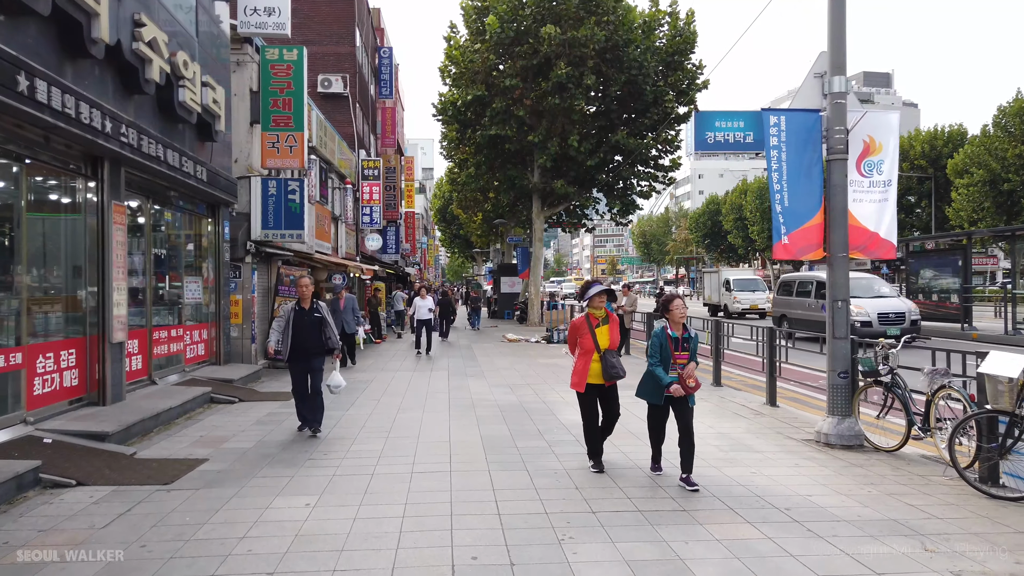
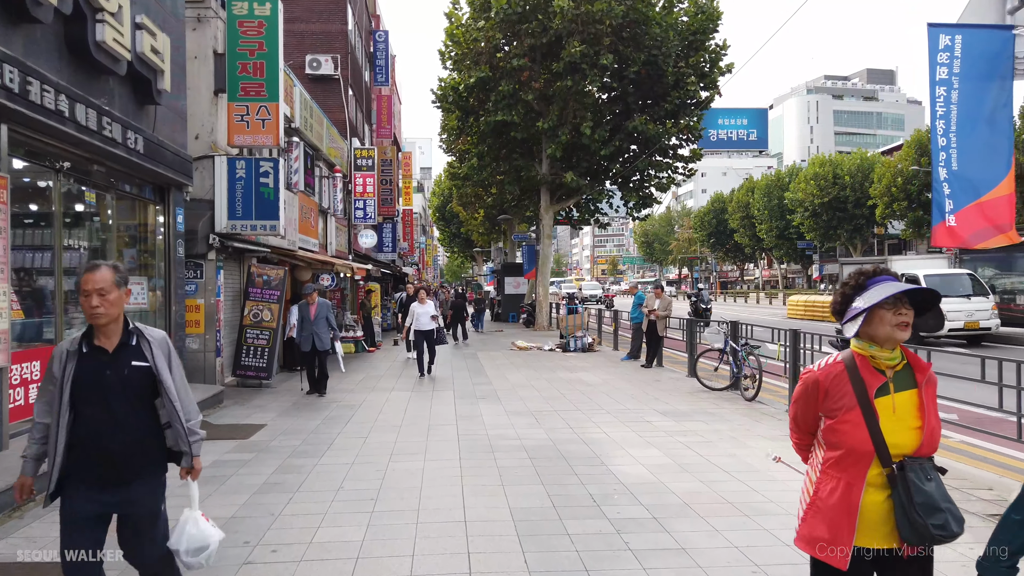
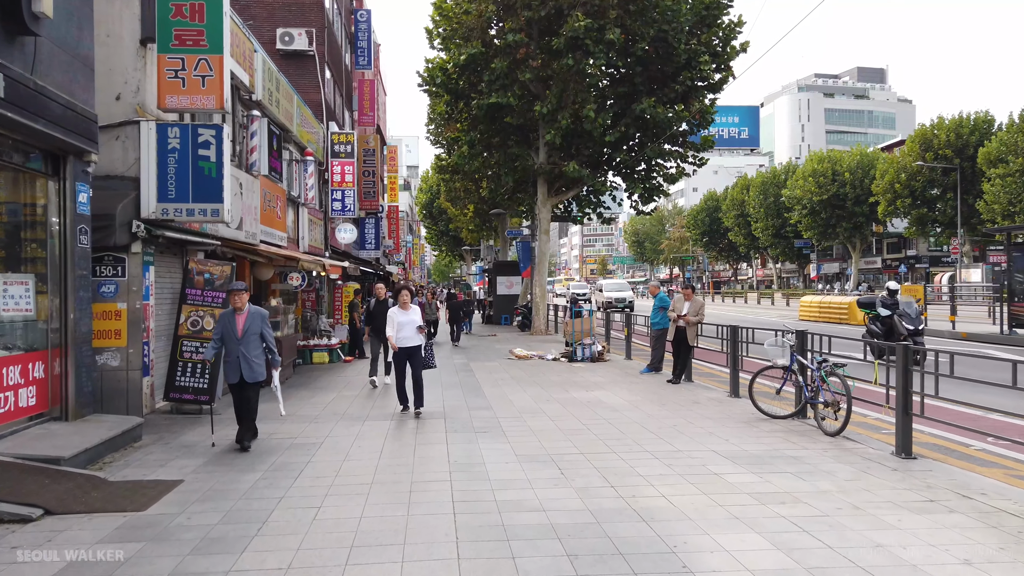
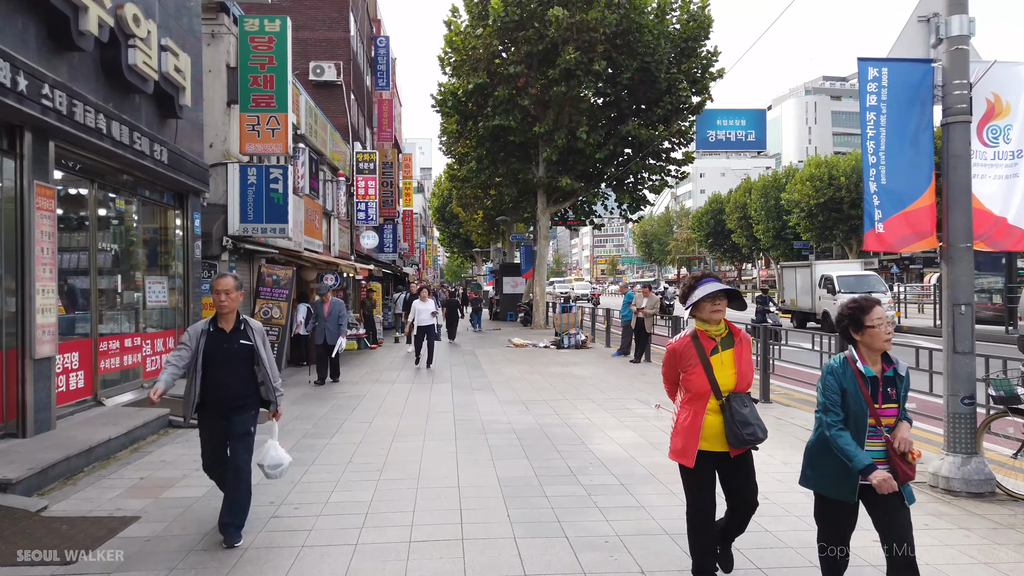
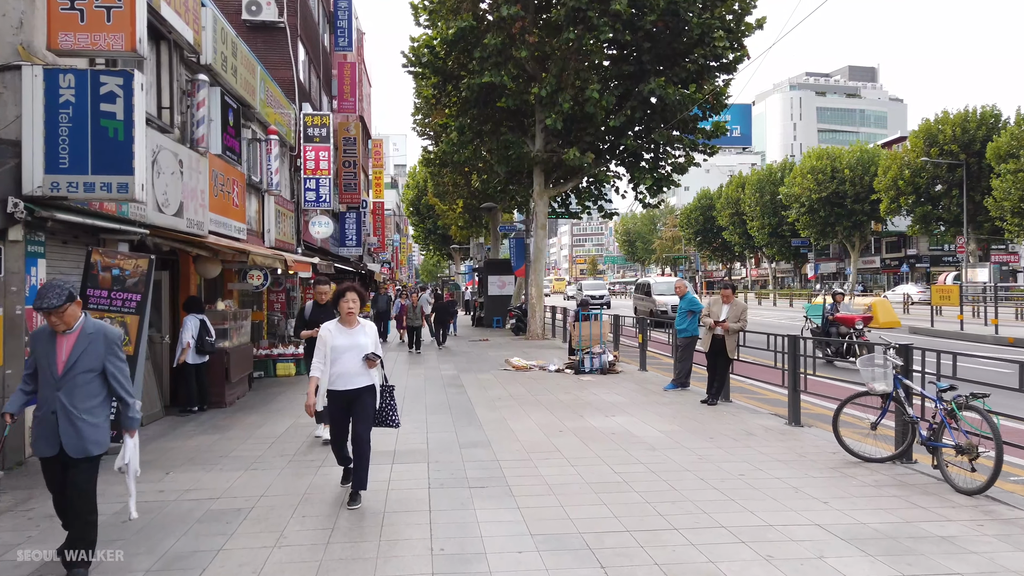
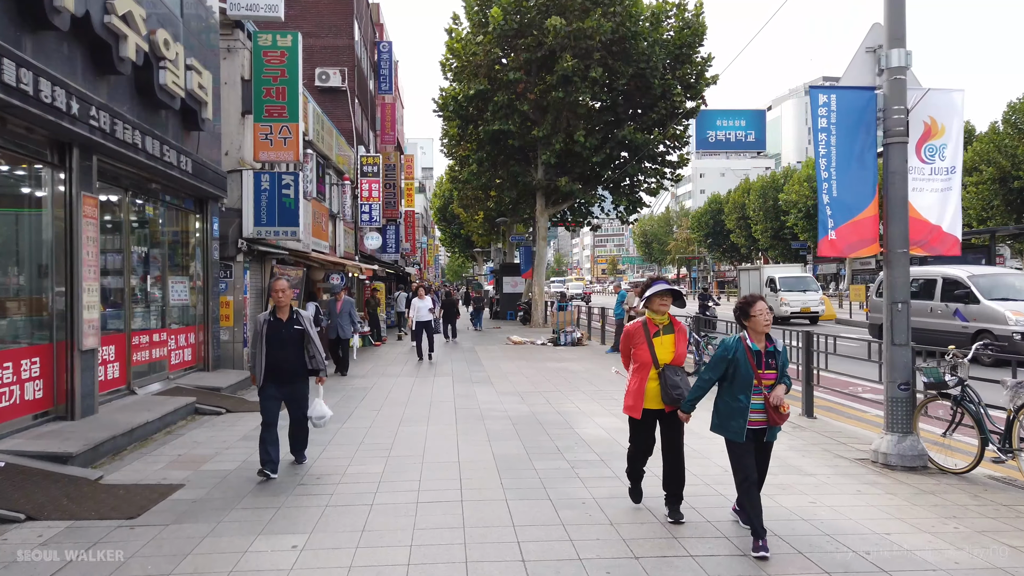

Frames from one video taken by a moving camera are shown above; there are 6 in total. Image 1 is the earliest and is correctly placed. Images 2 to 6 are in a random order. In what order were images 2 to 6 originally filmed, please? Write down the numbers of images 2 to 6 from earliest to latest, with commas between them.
6, 4, 2, 3, 5
